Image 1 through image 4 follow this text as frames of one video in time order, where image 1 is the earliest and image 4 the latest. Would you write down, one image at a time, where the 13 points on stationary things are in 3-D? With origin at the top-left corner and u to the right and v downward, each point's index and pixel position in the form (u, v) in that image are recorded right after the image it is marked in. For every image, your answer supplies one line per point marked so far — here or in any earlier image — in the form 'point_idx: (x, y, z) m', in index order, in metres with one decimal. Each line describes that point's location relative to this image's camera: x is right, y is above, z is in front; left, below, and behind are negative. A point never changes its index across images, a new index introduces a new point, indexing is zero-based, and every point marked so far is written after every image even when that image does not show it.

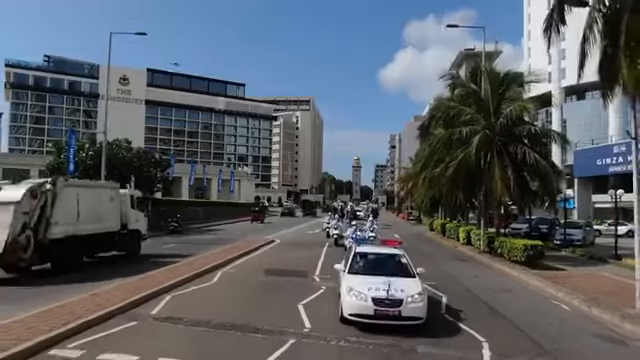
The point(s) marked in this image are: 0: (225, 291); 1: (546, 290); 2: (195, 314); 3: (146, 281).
0: (-2.3, -2.7, +15.9) m
1: (+6.4, -3.1, +18.4) m
2: (-2.4, -2.6, +12.4) m
3: (-4.4, -2.6, +16.1) m
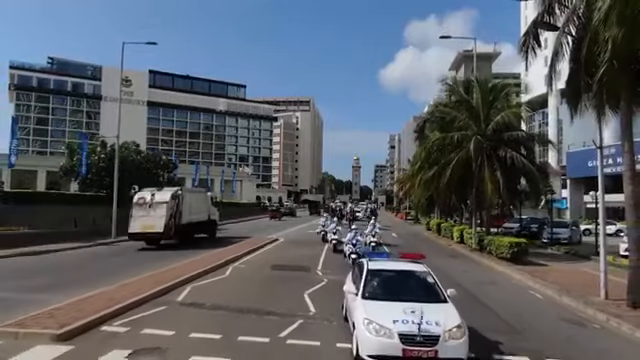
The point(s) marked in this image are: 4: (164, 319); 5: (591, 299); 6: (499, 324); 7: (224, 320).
0: (-2.3, -2.8, +17.8) m
1: (+6.5, -3.2, +20.4) m
2: (-2.3, -2.7, +14.4) m
3: (-4.3, -2.7, +18.0) m
4: (-2.9, -2.6, +12.1) m
5: (+6.7, -2.9, +15.9) m
6: (+3.7, -3.0, +13.6) m
7: (-1.8, -2.7, +12.3) m
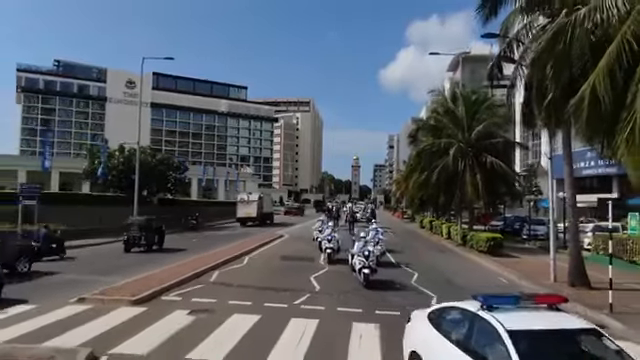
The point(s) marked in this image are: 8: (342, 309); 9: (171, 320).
0: (-2.2, -3.0, +21.6) m
1: (+6.6, -3.4, +24.1) m
2: (-2.2, -2.8, +18.1) m
3: (-4.2, -2.8, +21.8) m
4: (-2.8, -2.8, +15.9) m
5: (+6.8, -3.1, +19.7) m
6: (+3.8, -3.2, +17.4) m
7: (-1.7, -2.8, +16.0) m
8: (+0.5, -2.9, +14.6) m
9: (-3.0, -2.8, +12.9) m
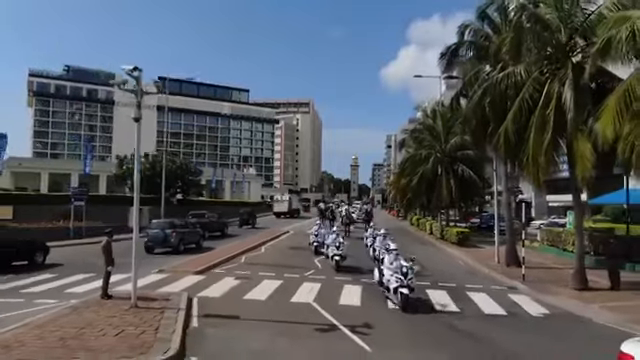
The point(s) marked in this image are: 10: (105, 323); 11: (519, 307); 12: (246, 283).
0: (-2.1, -3.3, +28.0) m
1: (+6.6, -3.7, +30.6) m
2: (-2.1, -3.1, +24.6) m
3: (-4.1, -3.1, +28.3) m
4: (-2.7, -3.1, +22.4) m
5: (+6.9, -3.4, +26.2) m
6: (+3.9, -3.5, +23.9) m
7: (-1.6, -3.1, +22.5) m
8: (+0.6, -3.2, +21.1) m
9: (-2.9, -3.1, +19.3) m
10: (-4.1, -2.7, +12.2) m
11: (+5.2, -3.3, +16.8) m
12: (-2.3, -3.1, +19.5) m
